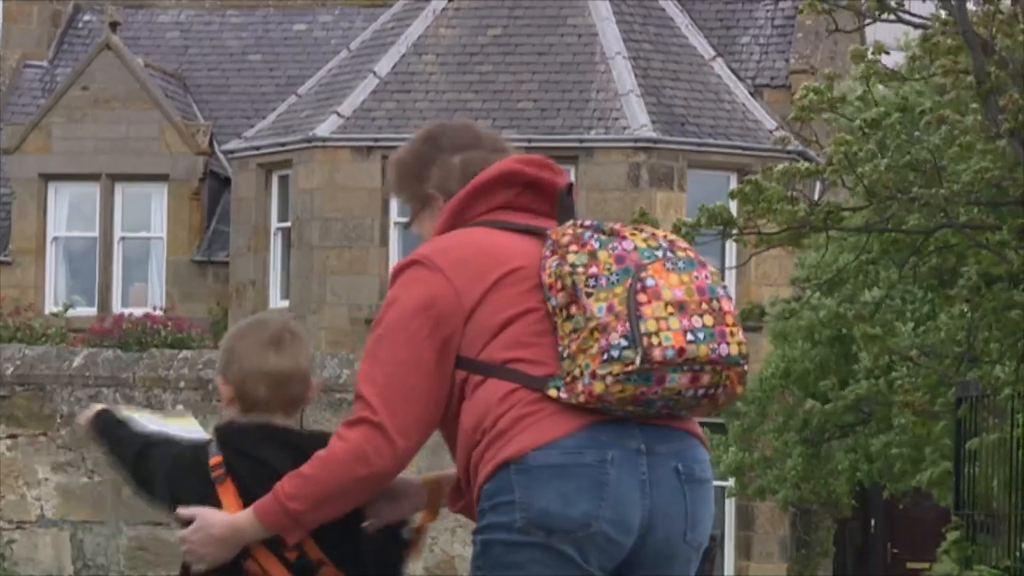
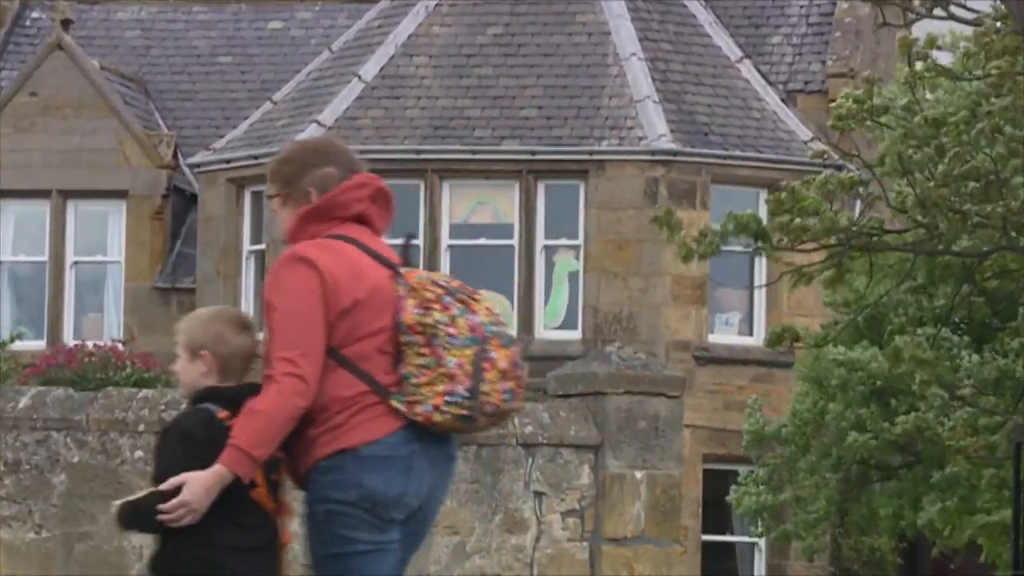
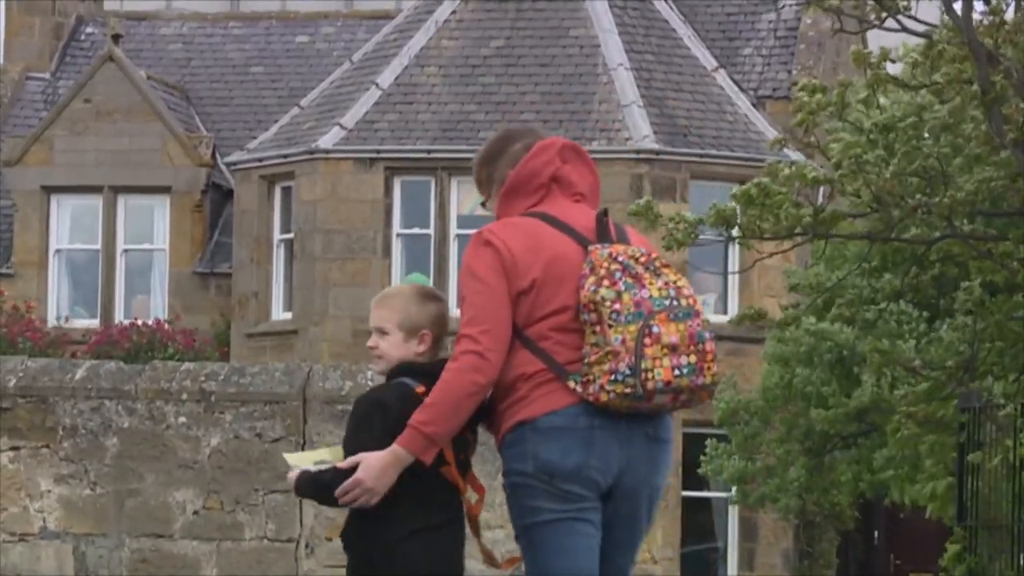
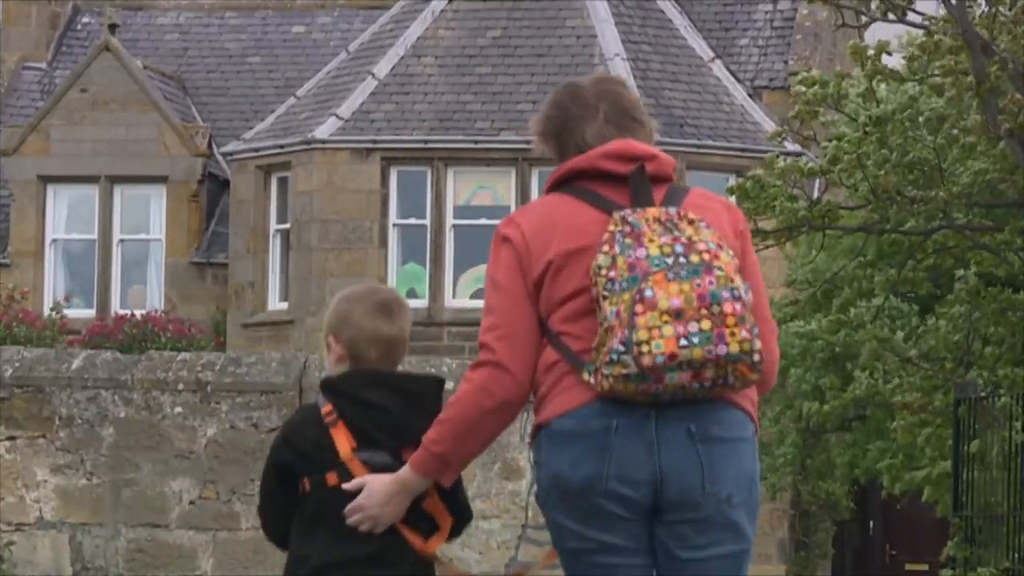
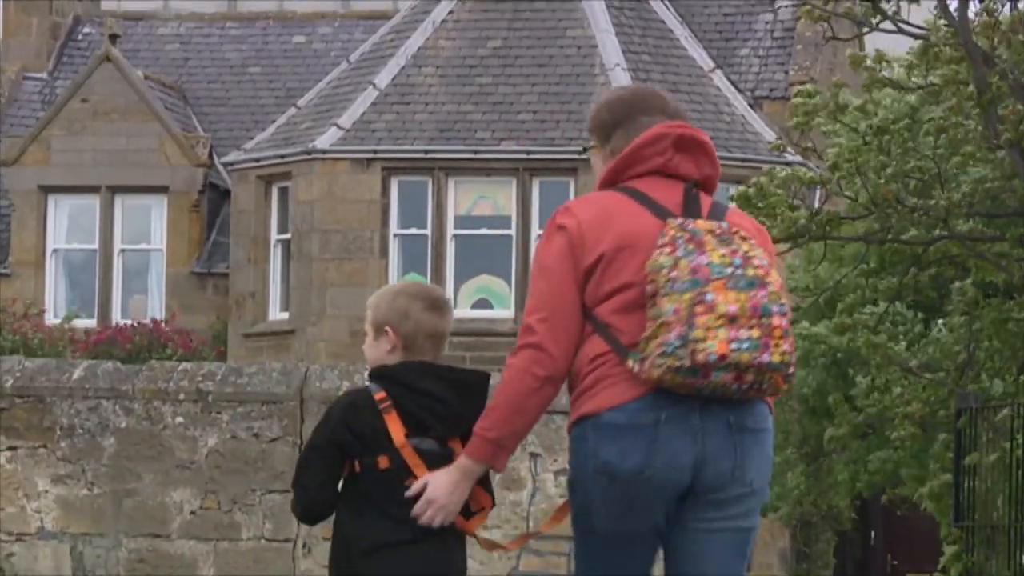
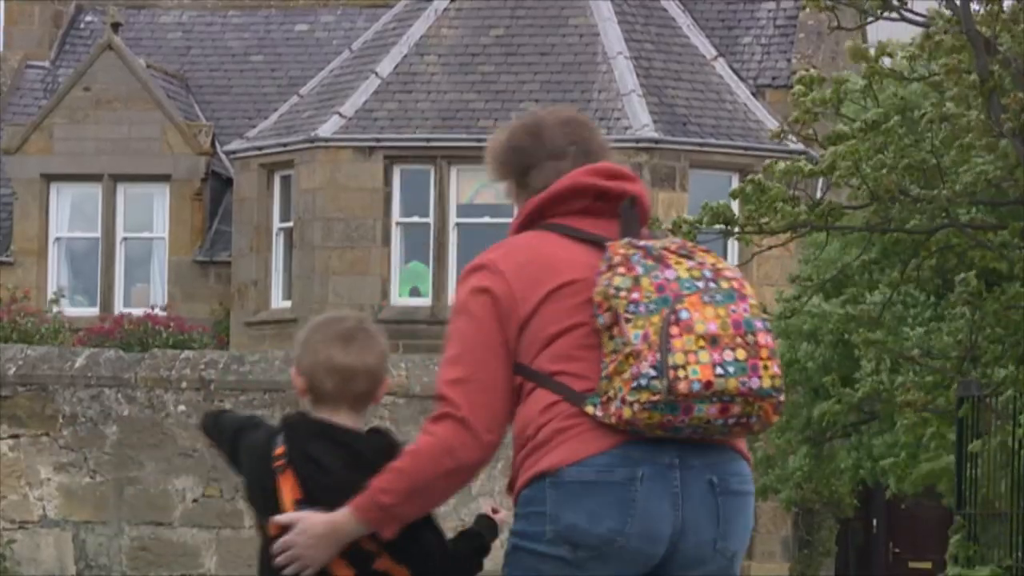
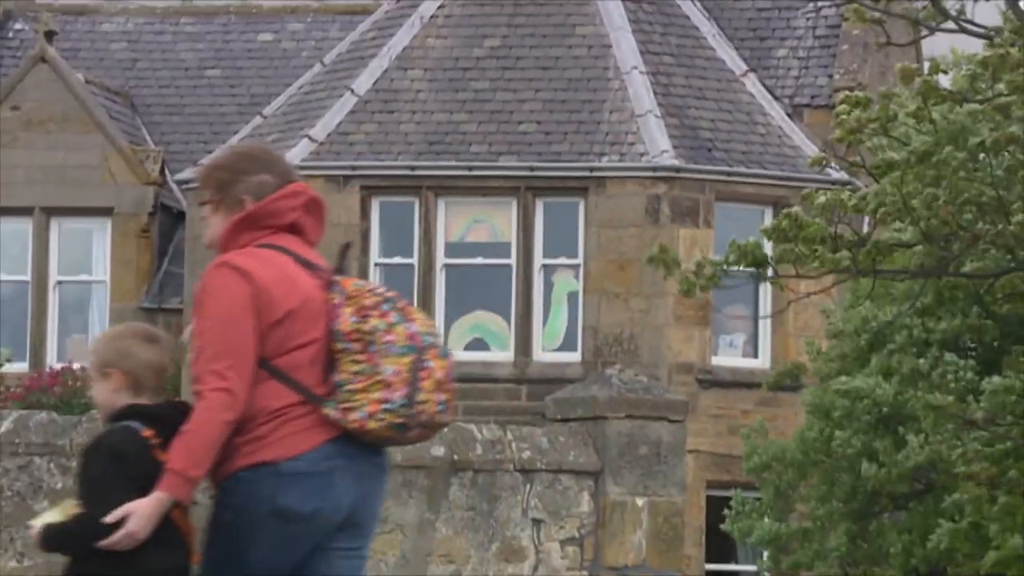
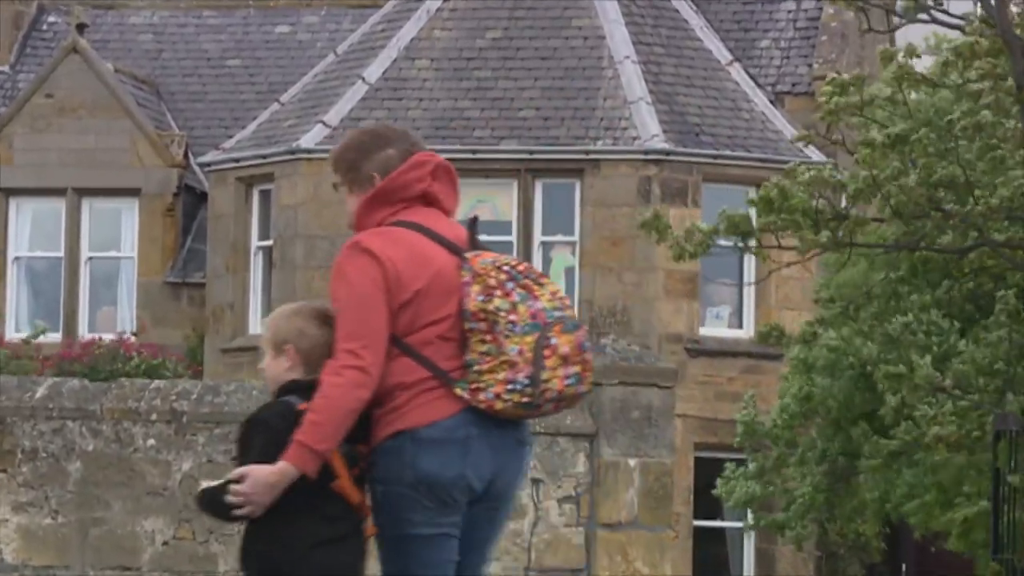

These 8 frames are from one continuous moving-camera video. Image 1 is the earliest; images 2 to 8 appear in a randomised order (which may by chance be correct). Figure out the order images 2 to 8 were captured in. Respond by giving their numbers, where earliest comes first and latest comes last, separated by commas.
6, 4, 5, 3, 8, 2, 7
